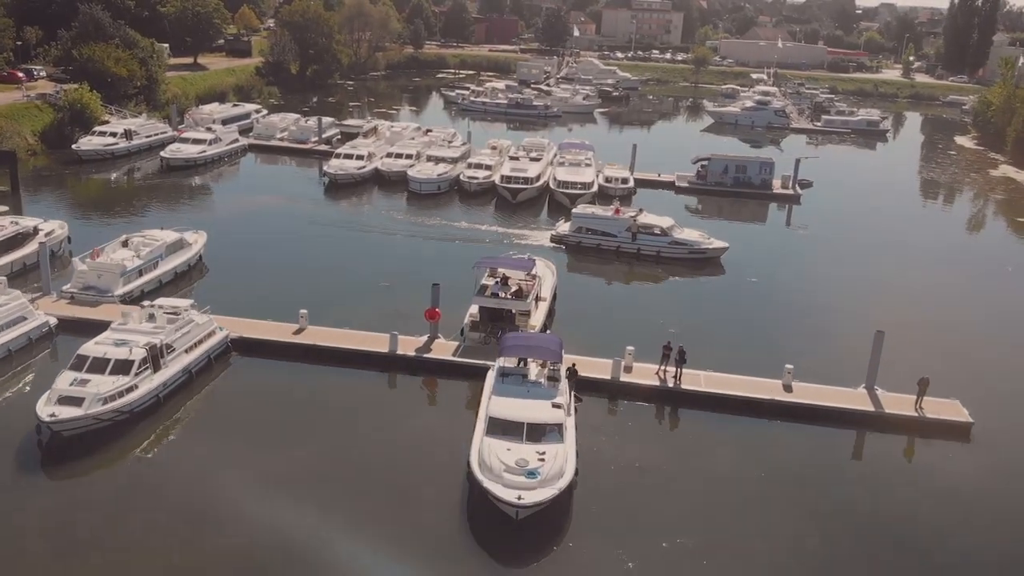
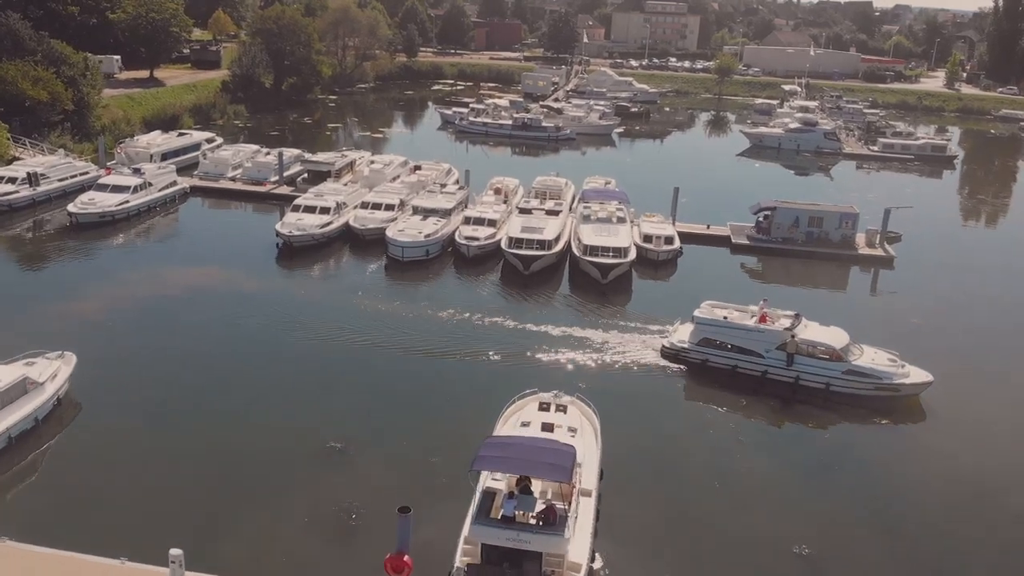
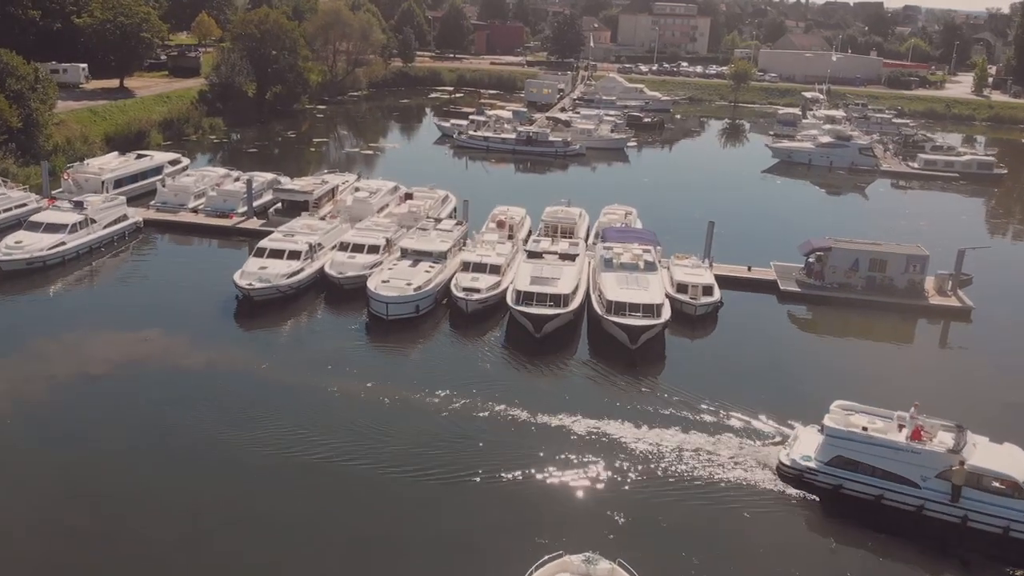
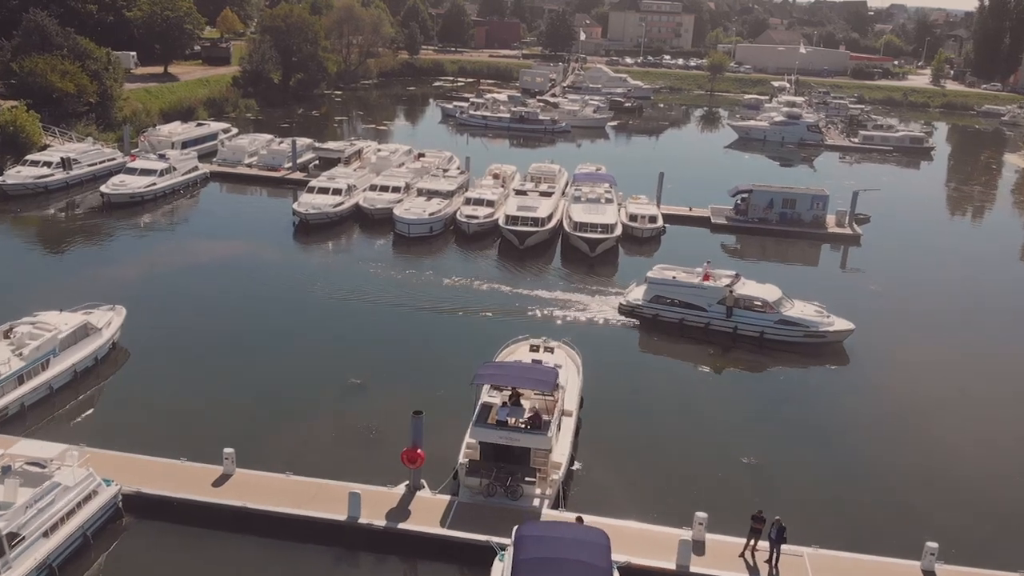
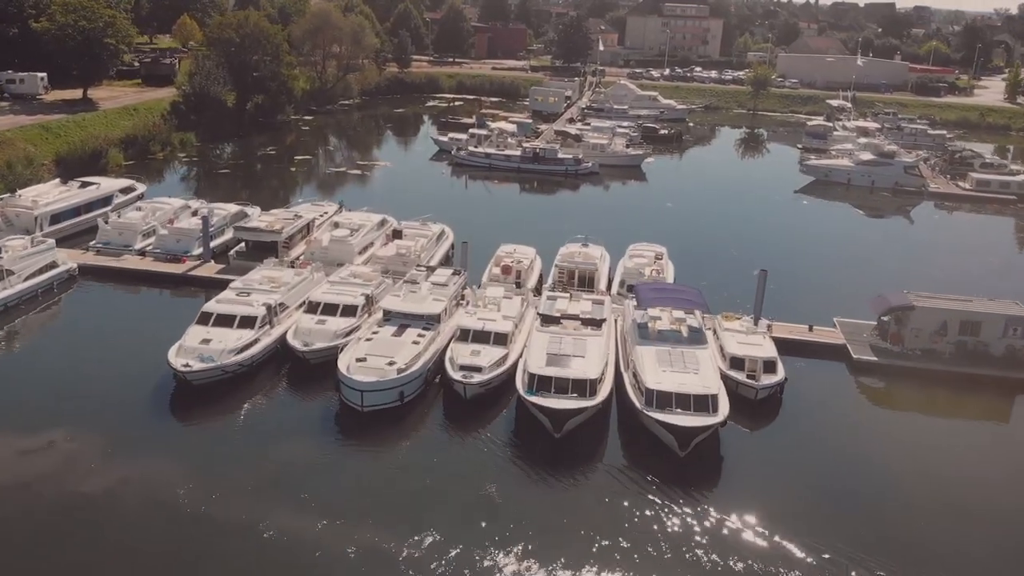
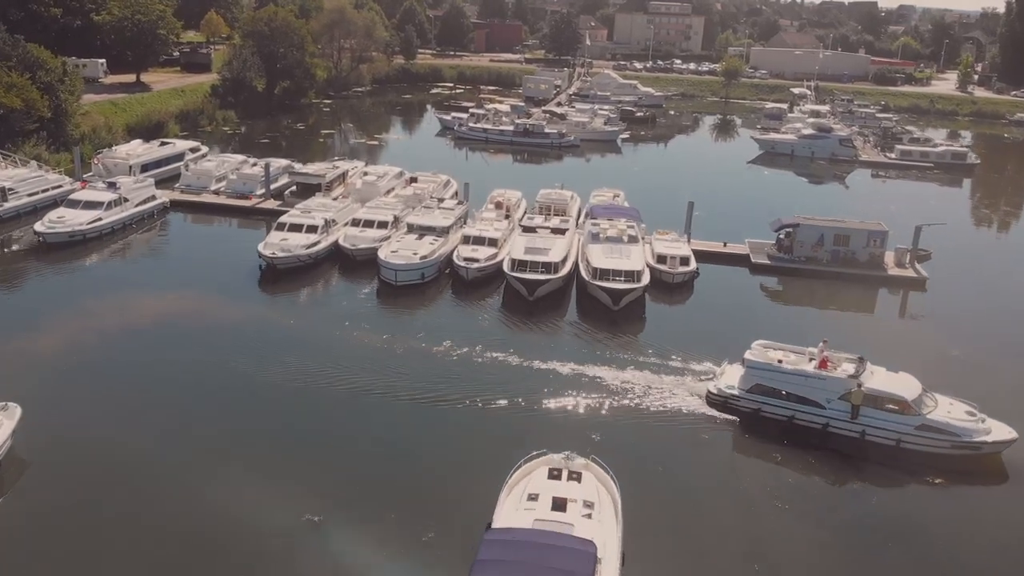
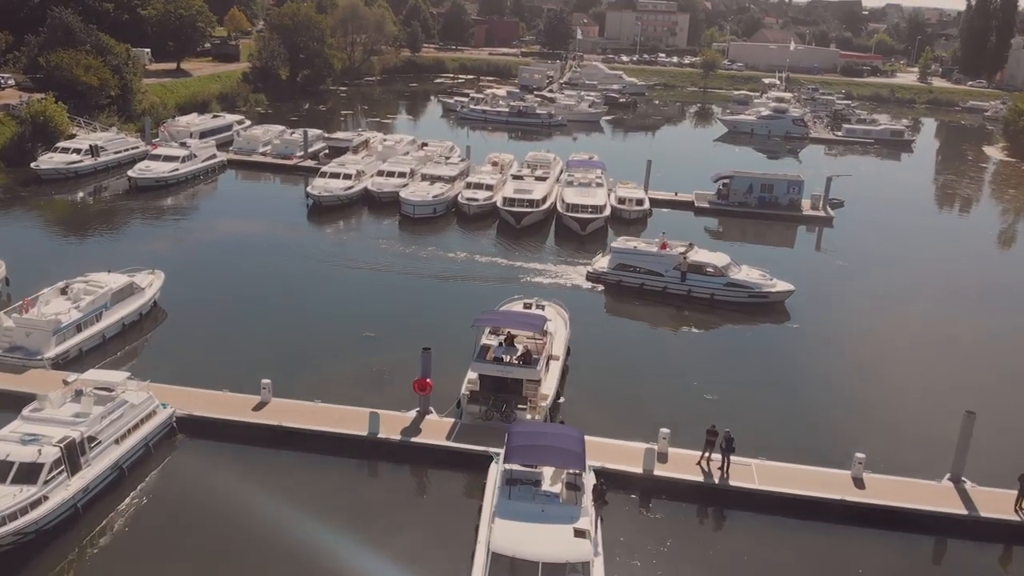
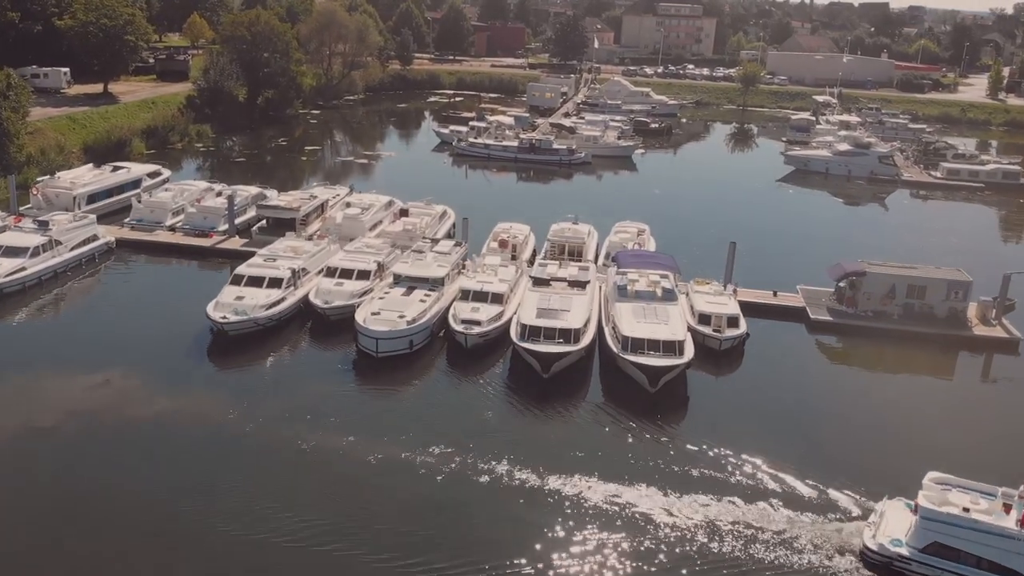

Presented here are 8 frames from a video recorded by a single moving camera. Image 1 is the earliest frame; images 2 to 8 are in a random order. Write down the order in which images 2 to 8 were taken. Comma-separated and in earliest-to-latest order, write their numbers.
7, 4, 2, 6, 3, 8, 5
